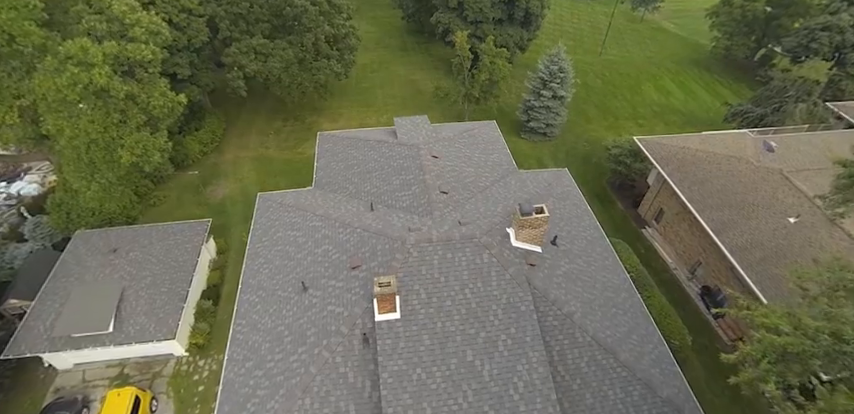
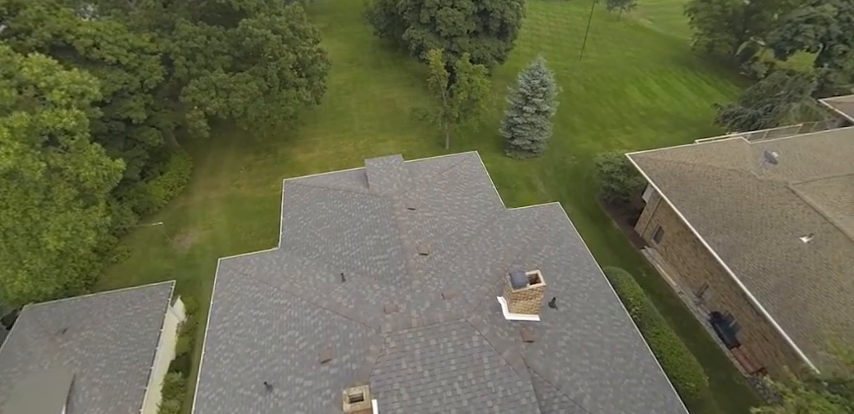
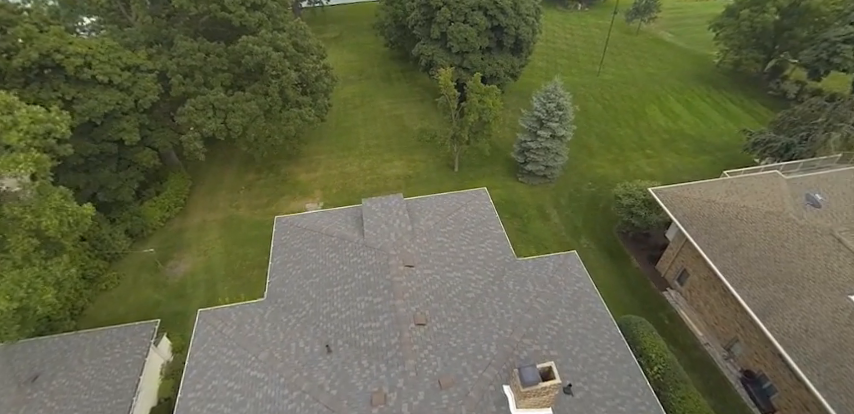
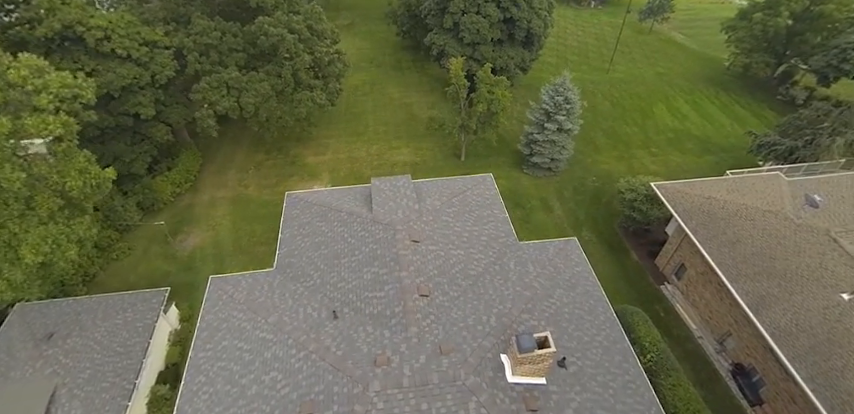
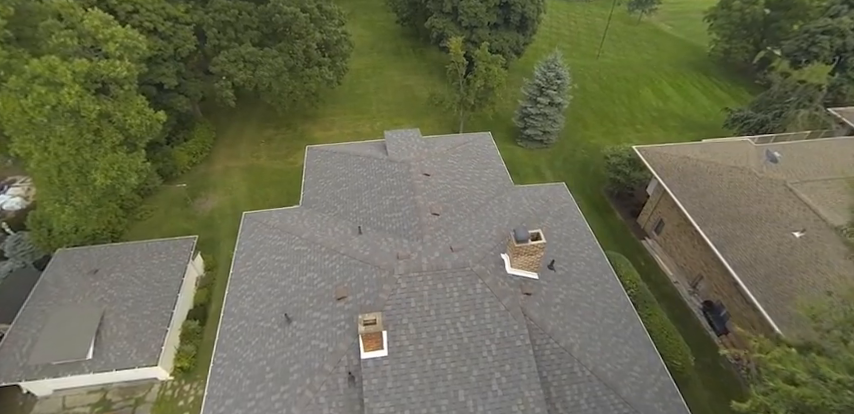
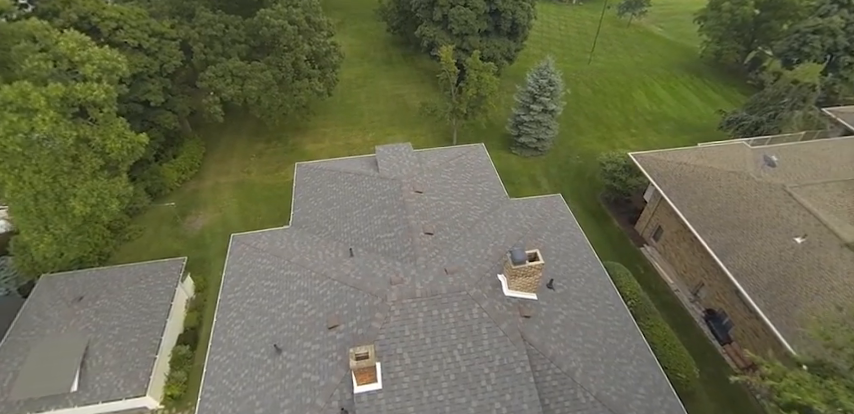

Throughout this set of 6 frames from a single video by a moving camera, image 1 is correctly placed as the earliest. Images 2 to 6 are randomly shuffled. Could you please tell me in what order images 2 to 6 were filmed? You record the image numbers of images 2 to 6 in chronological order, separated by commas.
5, 6, 2, 4, 3
